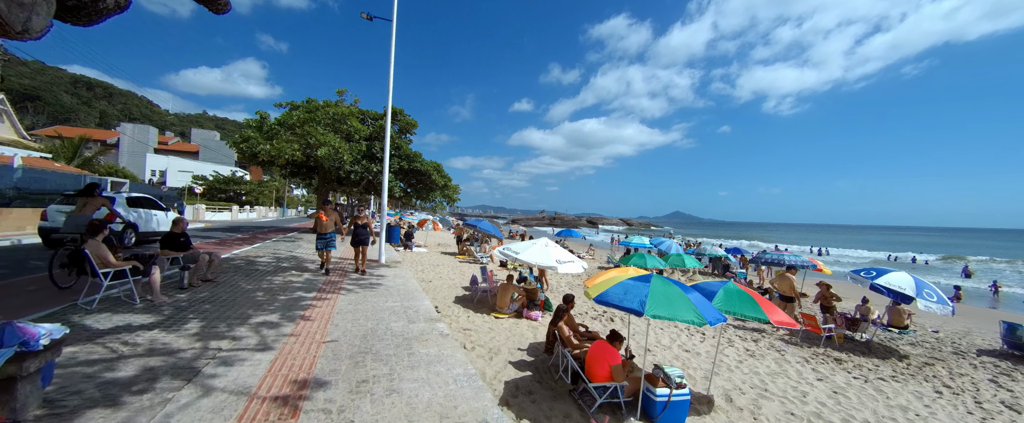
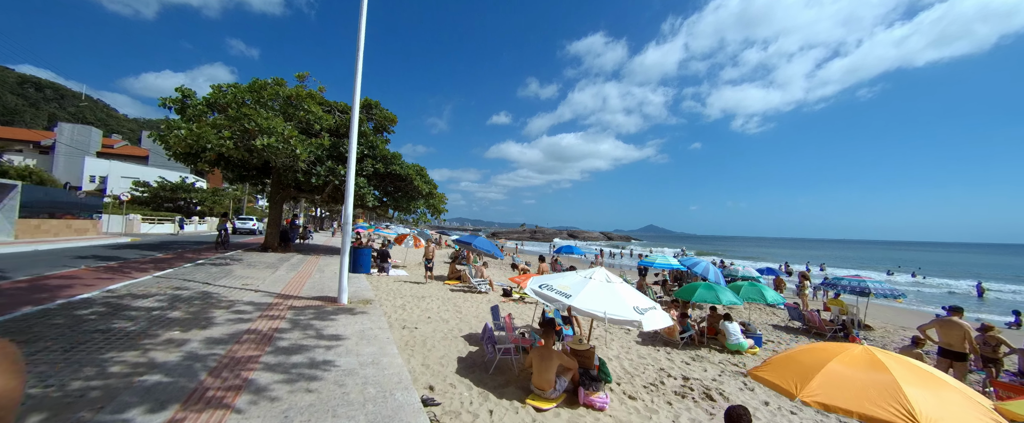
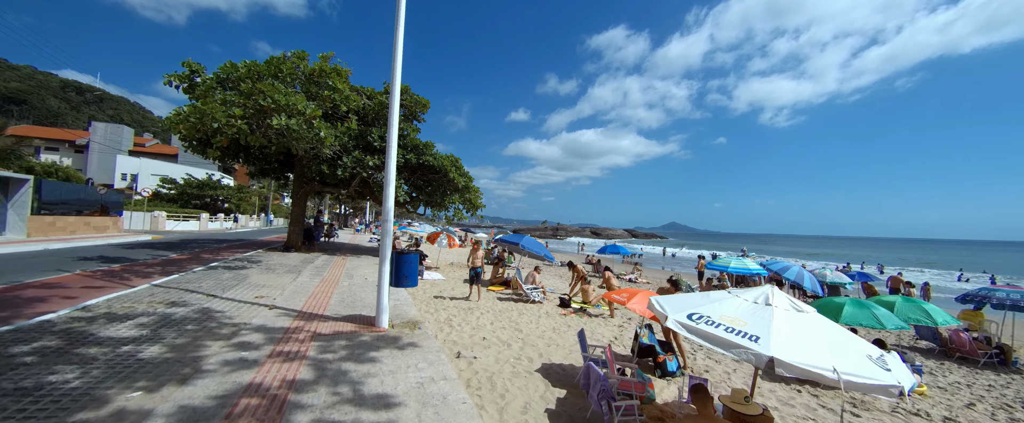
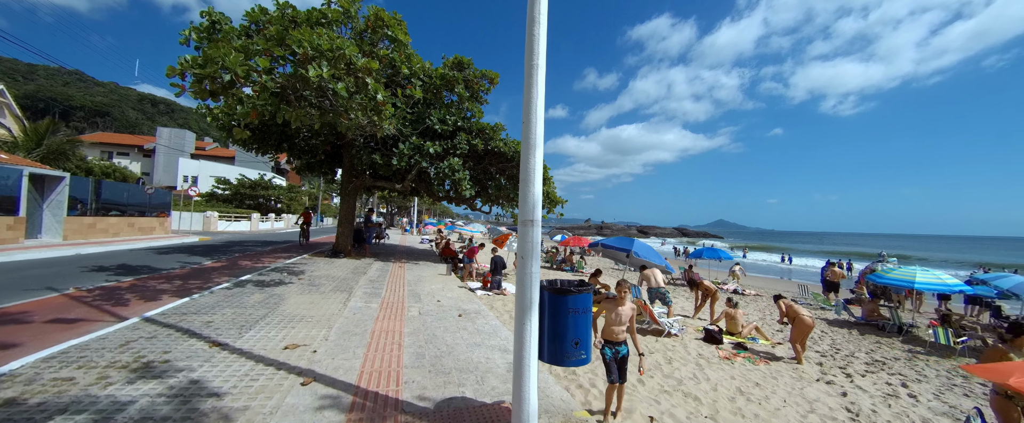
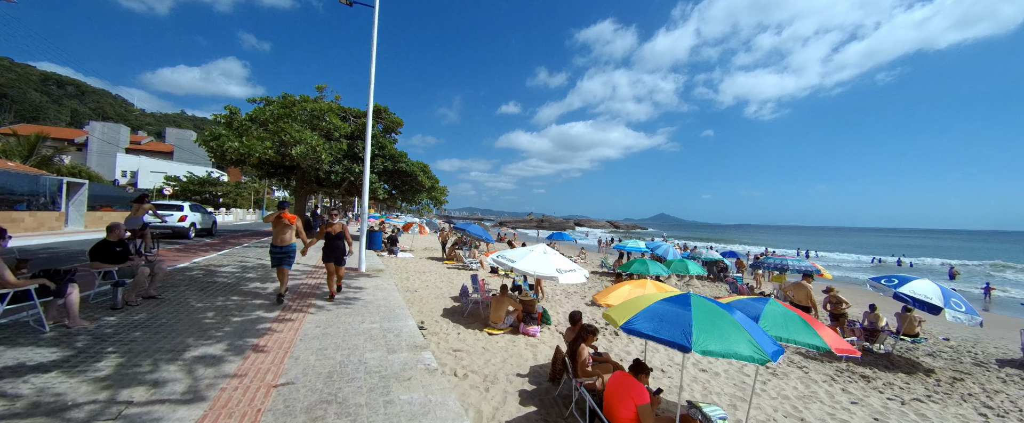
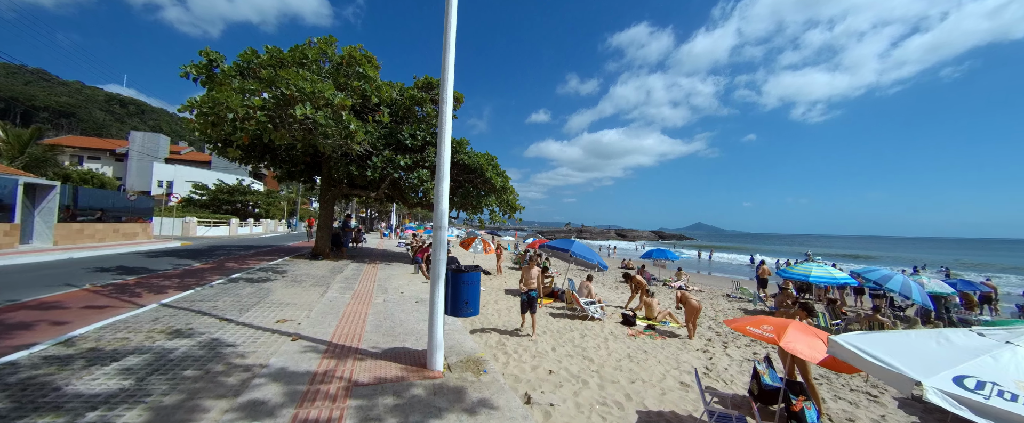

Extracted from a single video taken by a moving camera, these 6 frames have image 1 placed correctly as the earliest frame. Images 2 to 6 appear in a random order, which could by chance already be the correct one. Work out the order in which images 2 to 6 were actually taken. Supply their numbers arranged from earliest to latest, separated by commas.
5, 2, 3, 6, 4
